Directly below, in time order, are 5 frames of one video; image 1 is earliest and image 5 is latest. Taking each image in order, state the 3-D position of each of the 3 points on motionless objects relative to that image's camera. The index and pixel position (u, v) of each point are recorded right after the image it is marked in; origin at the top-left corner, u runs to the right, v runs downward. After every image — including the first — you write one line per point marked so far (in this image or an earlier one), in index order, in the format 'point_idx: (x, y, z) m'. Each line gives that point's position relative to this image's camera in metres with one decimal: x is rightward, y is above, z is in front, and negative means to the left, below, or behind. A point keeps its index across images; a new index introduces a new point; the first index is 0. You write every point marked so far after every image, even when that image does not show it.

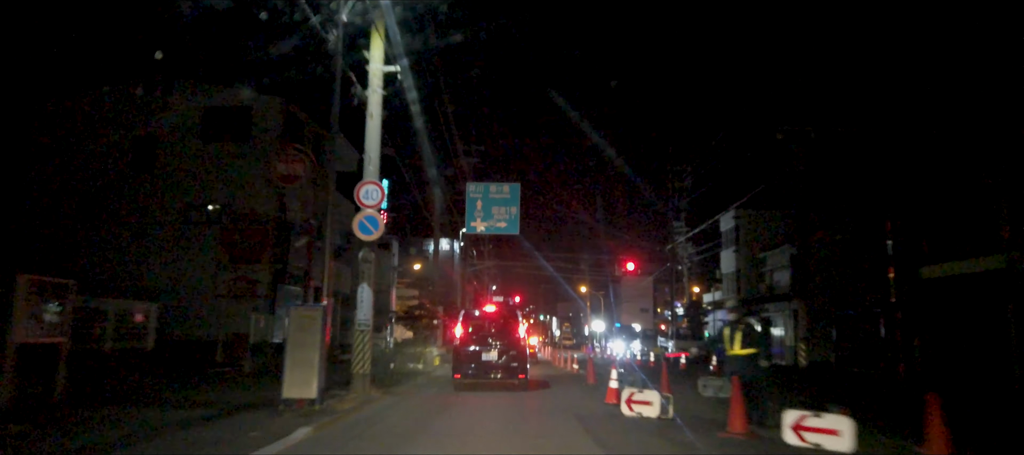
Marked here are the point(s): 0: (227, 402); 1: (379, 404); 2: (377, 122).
0: (-5.2, -3.2, +14.0) m
1: (-2.6, -3.4, +14.8) m
2: (-2.6, +2.0, +15.0) m
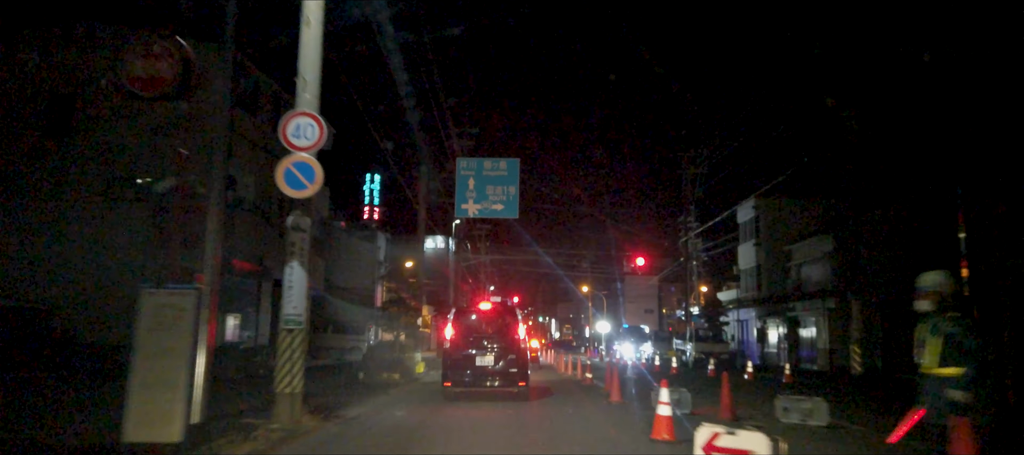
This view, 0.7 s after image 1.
0: (-5.2, -2.6, +9.5) m
1: (-2.6, -2.8, +10.3) m
2: (-2.6, +2.6, +10.5) m
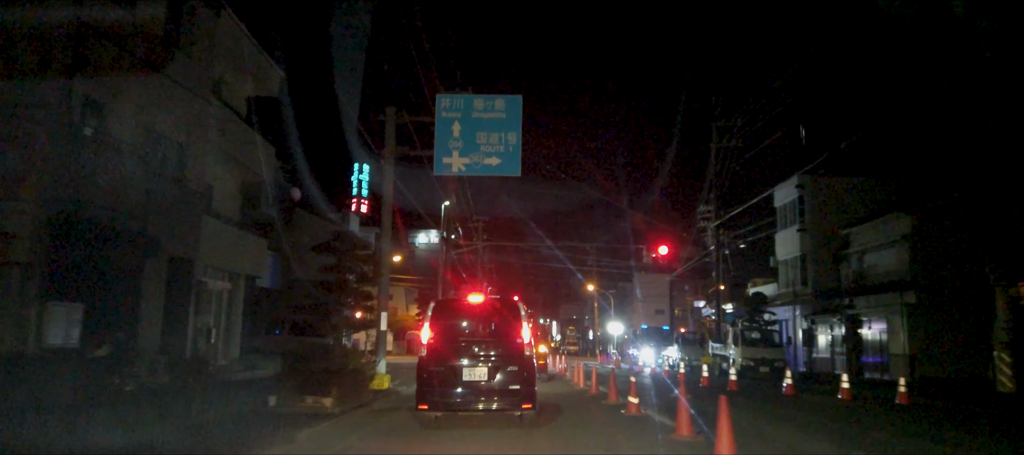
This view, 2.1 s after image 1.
0: (-5.2, -1.6, +2.6) m
1: (-2.6, -1.8, +3.3) m
2: (-2.6, +3.6, +3.6) m
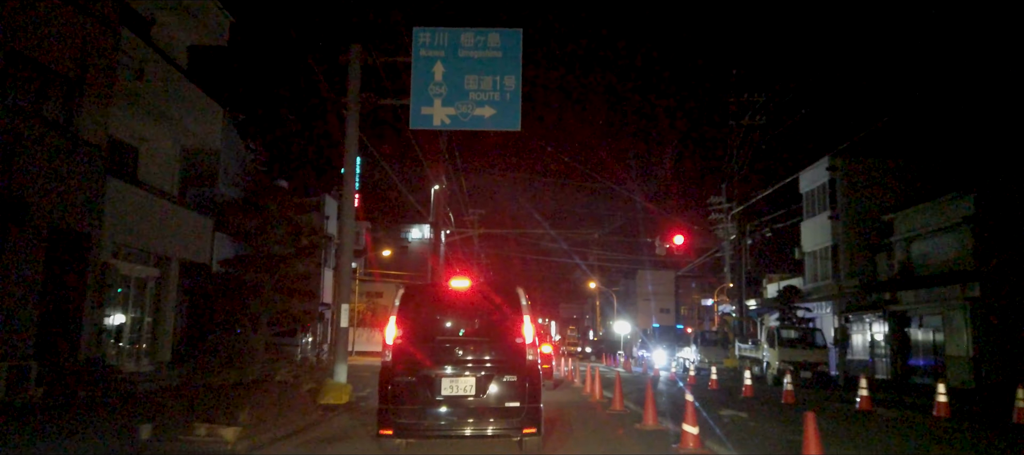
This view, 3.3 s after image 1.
0: (-5.2, -1.0, -1.4) m
1: (-2.6, -1.2, -0.7) m
2: (-2.6, +4.2, -0.4) m
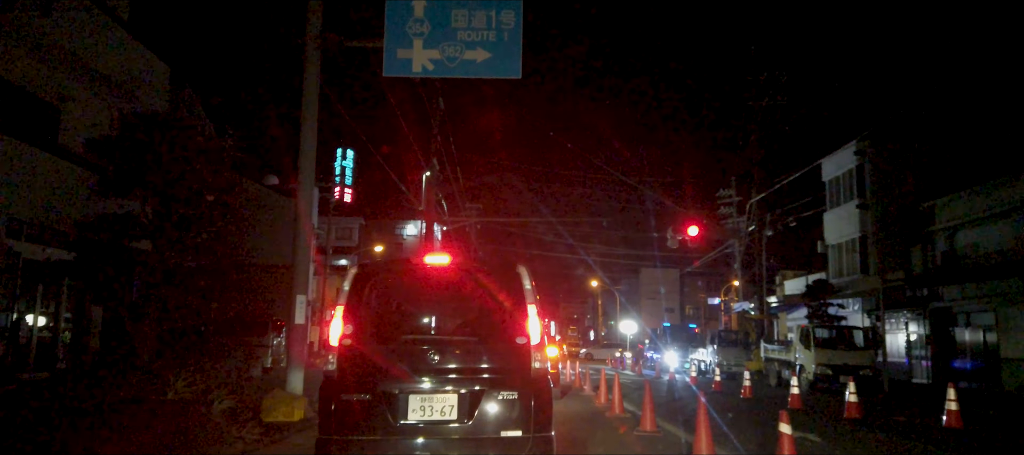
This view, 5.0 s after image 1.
0: (-5.2, -0.6, -4.3) m
1: (-2.6, -0.8, -3.6) m
2: (-2.6, +4.6, -3.3) m
